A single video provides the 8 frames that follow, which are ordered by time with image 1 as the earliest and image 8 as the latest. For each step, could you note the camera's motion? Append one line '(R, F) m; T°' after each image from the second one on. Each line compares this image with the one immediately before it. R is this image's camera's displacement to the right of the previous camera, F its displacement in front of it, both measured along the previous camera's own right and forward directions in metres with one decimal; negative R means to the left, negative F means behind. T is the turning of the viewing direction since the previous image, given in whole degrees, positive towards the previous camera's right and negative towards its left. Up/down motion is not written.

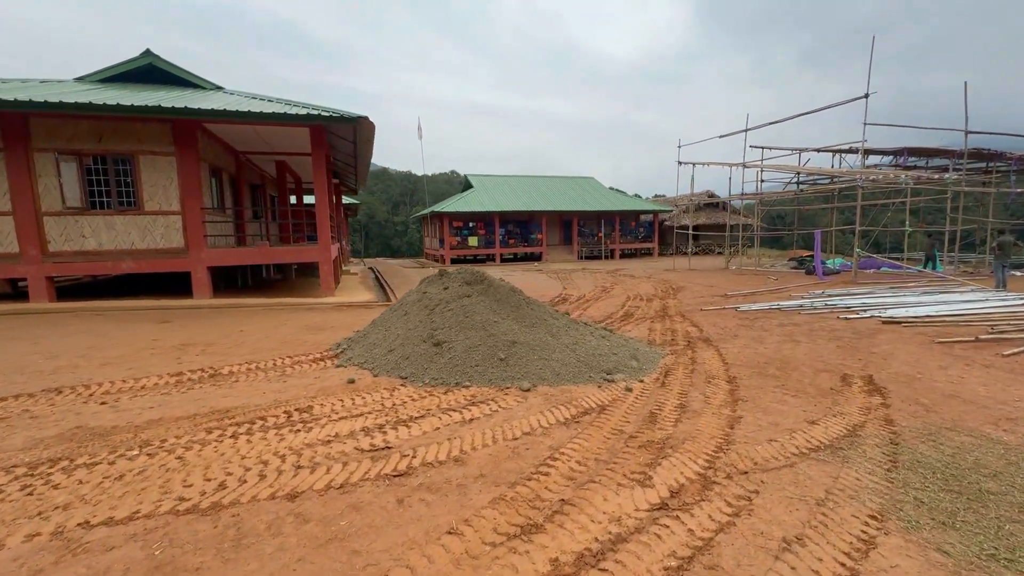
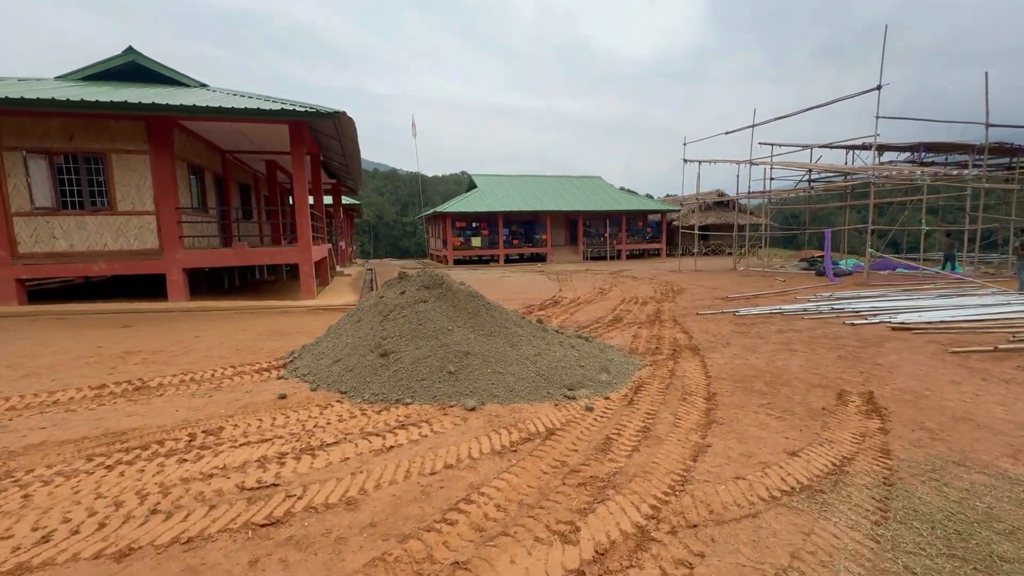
(+0.6, +0.5) m; -1°
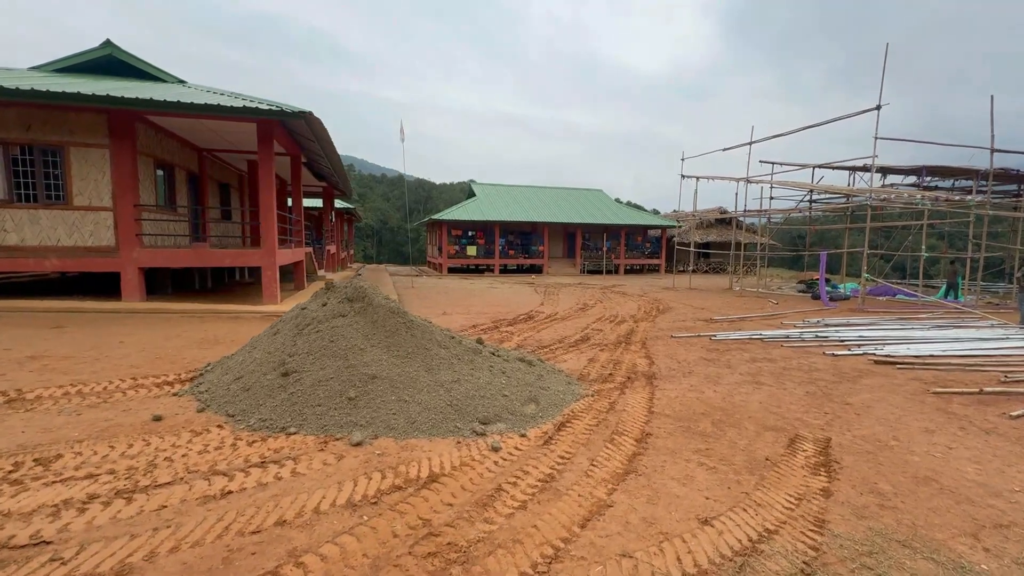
(+0.8, +0.5) m; -1°
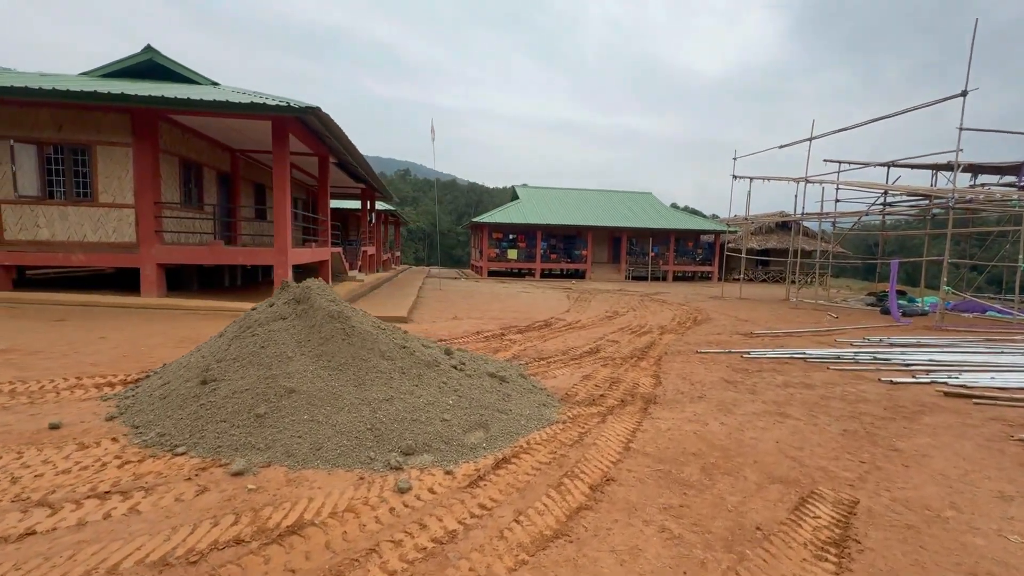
(+0.8, +0.7) m; -6°
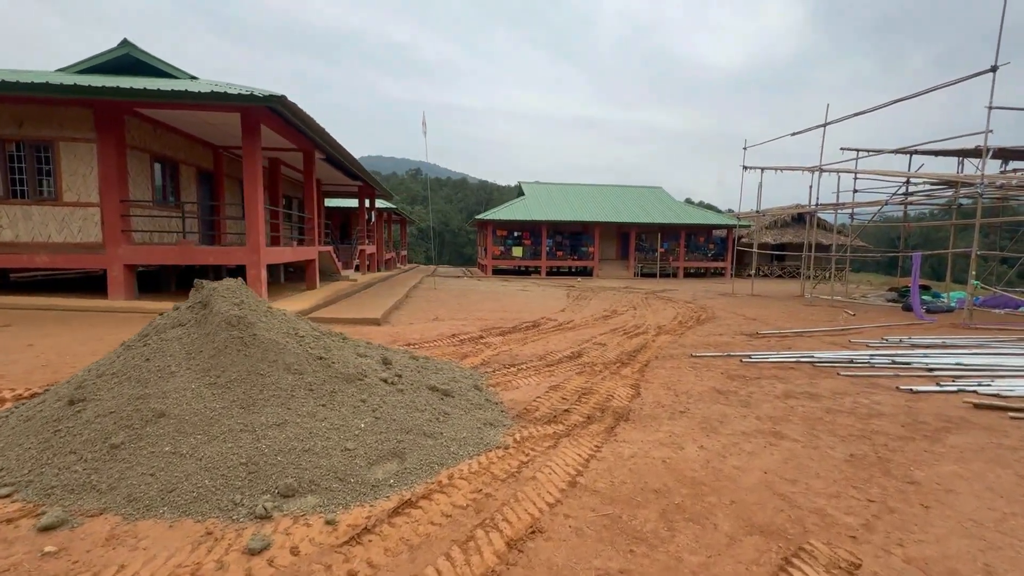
(+0.6, +0.7) m; -2°
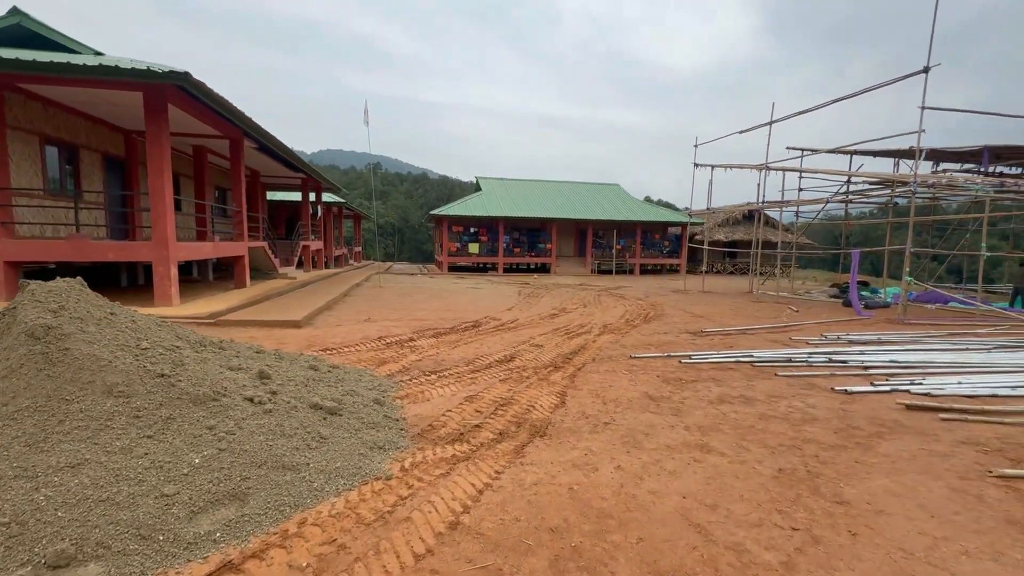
(+0.5, +0.5) m; +4°
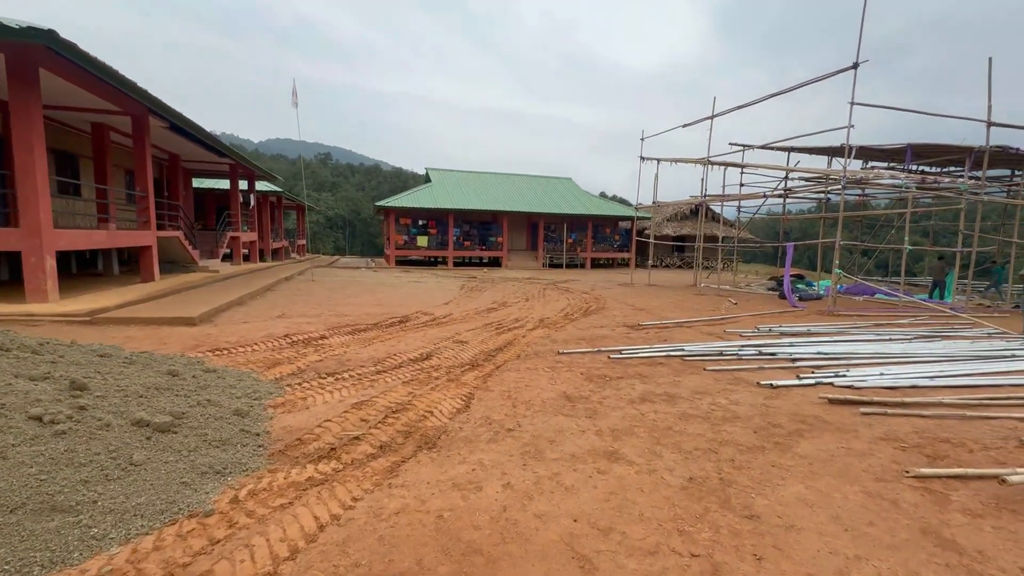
(+0.5, +0.5) m; +5°
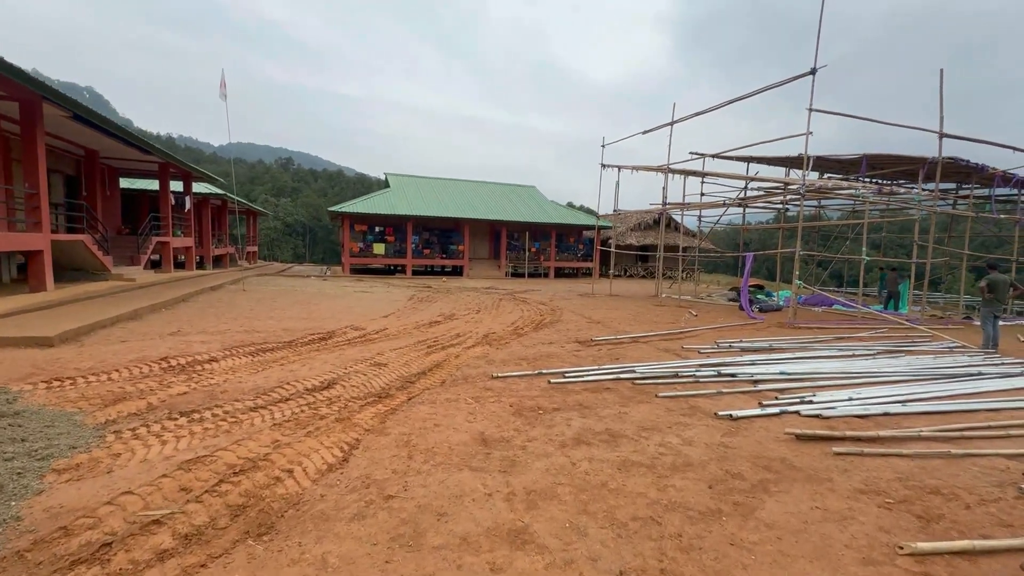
(+0.5, +0.8) m; +4°
